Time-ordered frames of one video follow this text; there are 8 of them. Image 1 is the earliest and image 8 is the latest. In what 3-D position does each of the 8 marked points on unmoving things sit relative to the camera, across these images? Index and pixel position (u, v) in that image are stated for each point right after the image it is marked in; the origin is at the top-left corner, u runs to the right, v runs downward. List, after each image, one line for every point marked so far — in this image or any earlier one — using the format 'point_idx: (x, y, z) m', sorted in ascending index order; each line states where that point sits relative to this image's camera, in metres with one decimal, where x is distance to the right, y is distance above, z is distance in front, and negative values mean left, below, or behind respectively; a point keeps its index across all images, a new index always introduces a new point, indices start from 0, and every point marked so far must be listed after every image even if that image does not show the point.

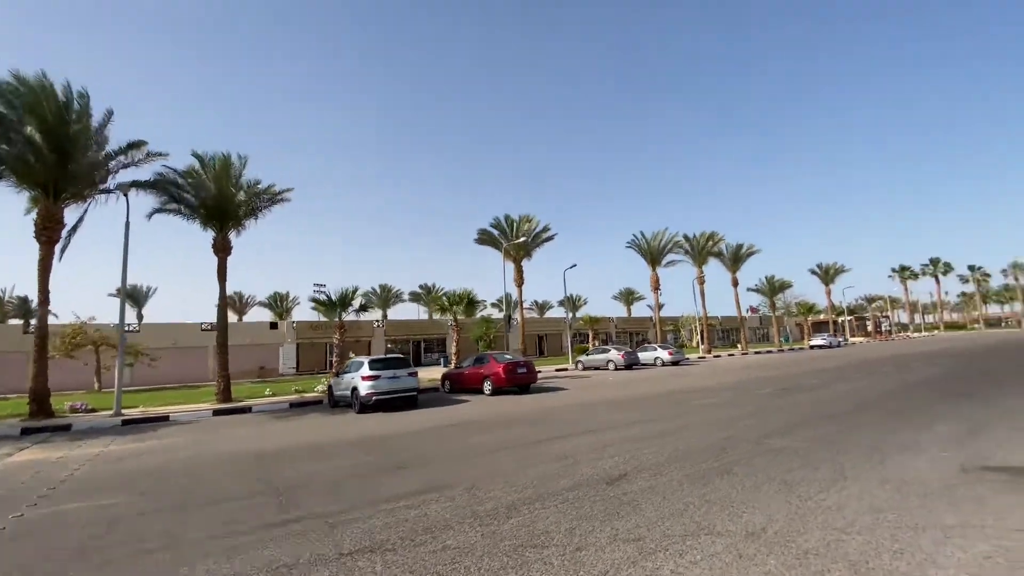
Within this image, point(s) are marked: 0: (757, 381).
0: (+8.4, -3.1, +19.7) m
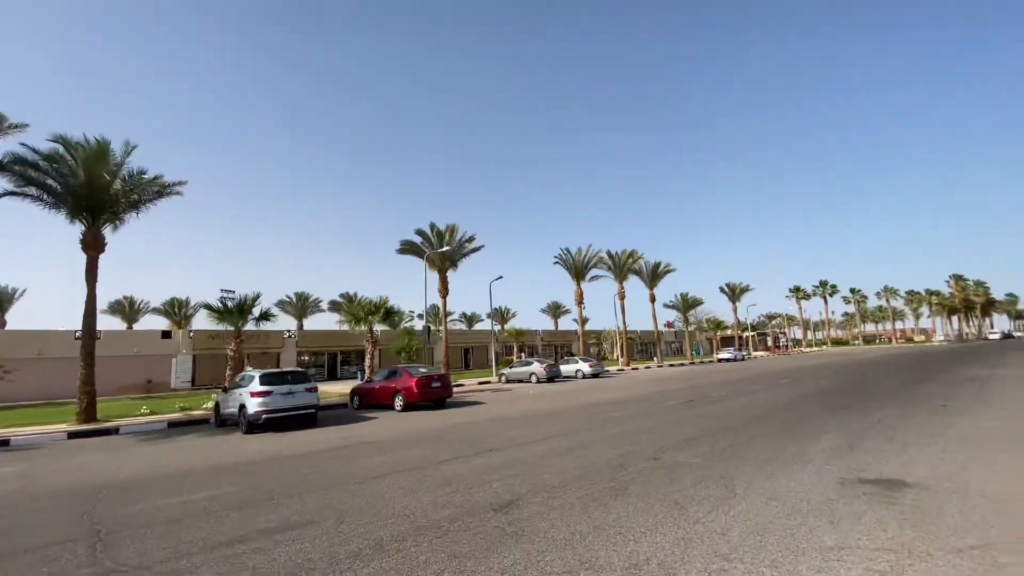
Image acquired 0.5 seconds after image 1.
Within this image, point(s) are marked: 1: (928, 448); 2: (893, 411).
0: (+5.5, -3.6, +20.3) m
1: (+5.5, -2.1, +7.8) m
2: (+8.4, -2.6, +12.9) m
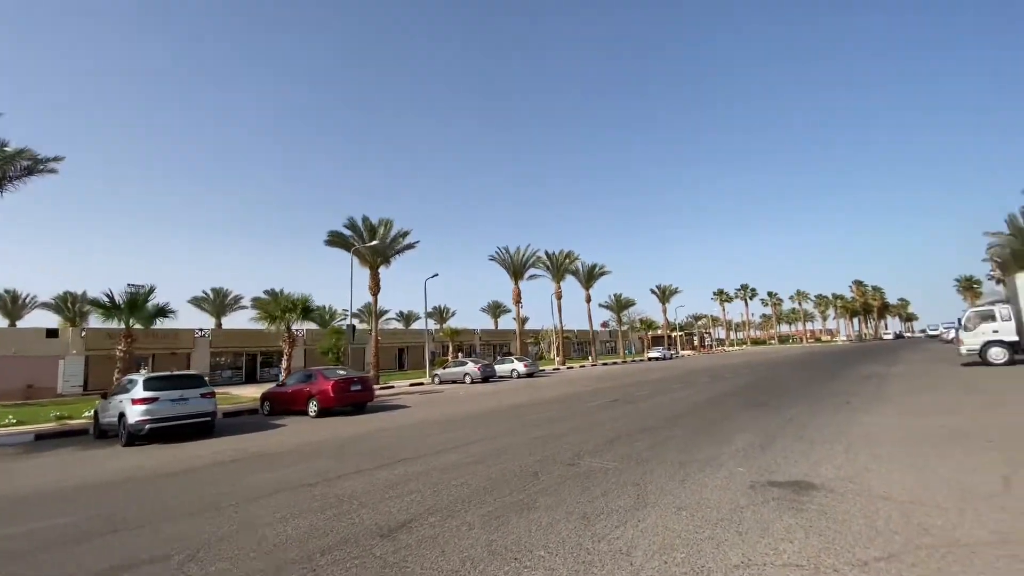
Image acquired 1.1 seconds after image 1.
0: (+2.9, -3.6, +20.4) m
1: (+4.4, -2.1, +8.0) m
2: (+6.6, -2.7, +13.3) m
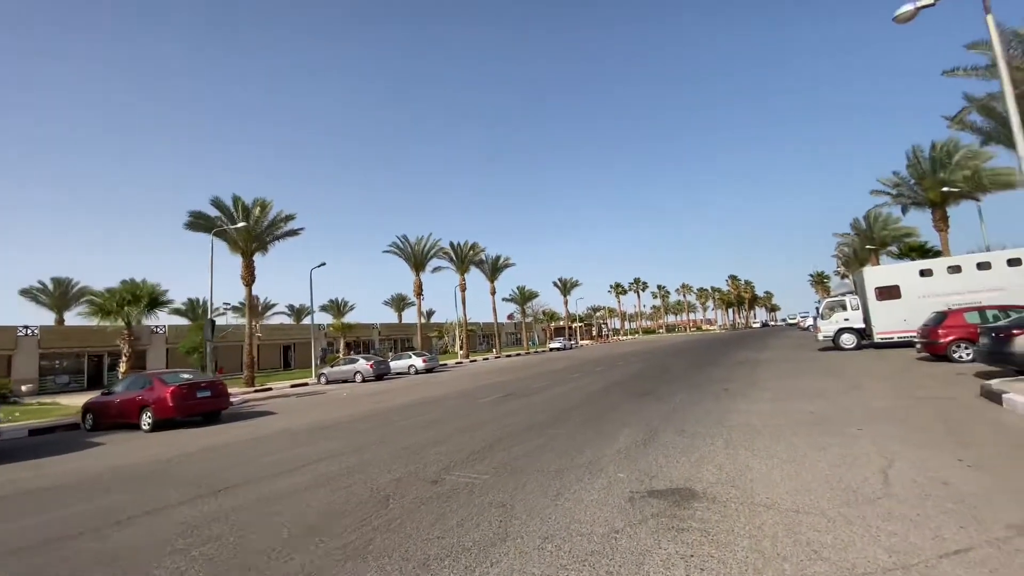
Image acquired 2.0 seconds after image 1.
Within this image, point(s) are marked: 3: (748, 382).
0: (-0.9, -3.4, +19.7) m
1: (+2.7, -2.0, +7.7) m
2: (+4.0, -2.5, +13.3) m
3: (+6.6, -2.7, +16.4) m
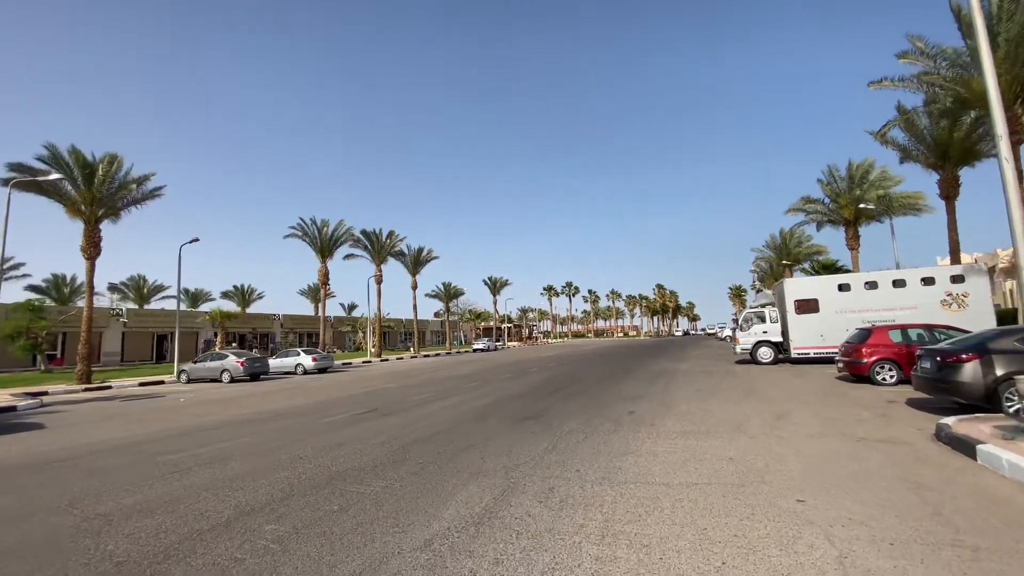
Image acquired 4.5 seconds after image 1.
0: (-4.4, -3.1, +16.4) m
1: (+0.6, -1.9, +4.9) m
2: (+1.2, -2.5, +10.6) m
3: (+3.5, -2.8, +14.0) m
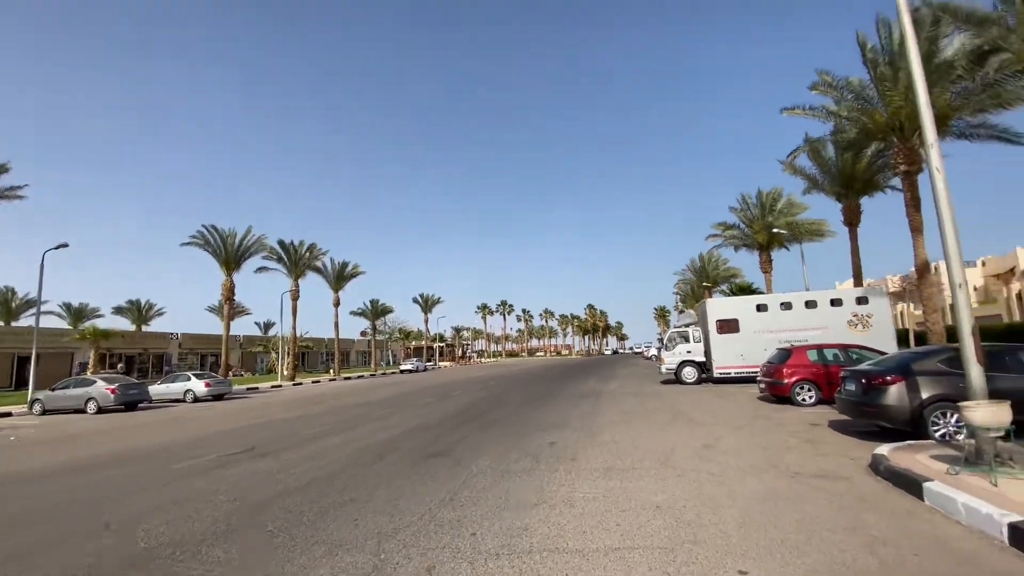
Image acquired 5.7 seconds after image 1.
0: (-6.6, -3.5, +14.4) m
1: (-0.3, -2.0, +3.5) m
2: (-0.3, -2.8, +9.3) m
3: (+1.5, -3.2, +12.9) m
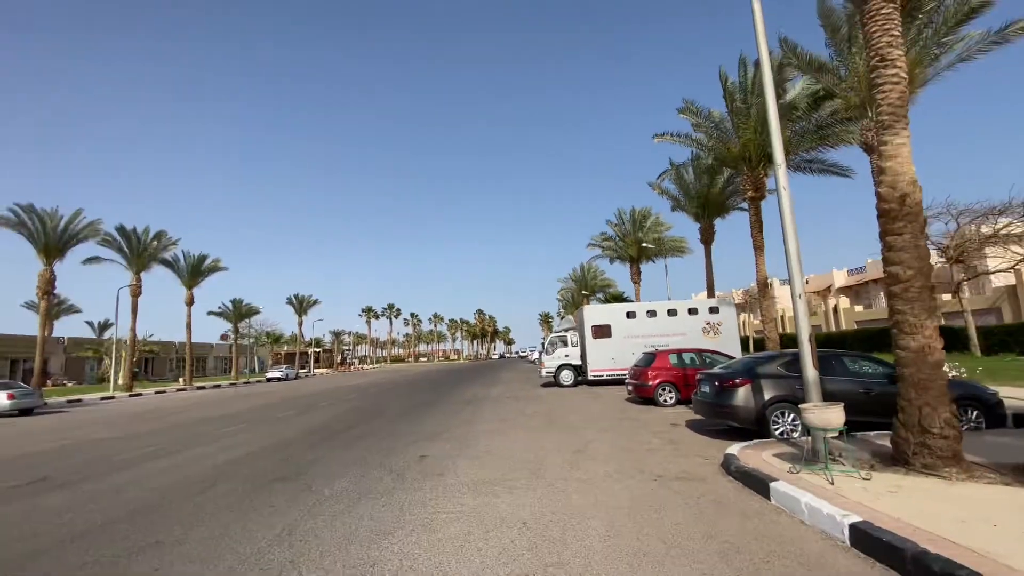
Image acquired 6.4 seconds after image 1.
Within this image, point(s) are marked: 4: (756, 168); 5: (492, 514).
0: (-9.4, -3.5, +12.4) m
1: (-1.1, -2.0, +3.0) m
2: (-2.3, -2.8, +8.7) m
3: (-1.2, -3.3, +12.5) m
4: (+8.1, +4.0, +19.4) m
5: (-0.2, -2.5, +6.9) m
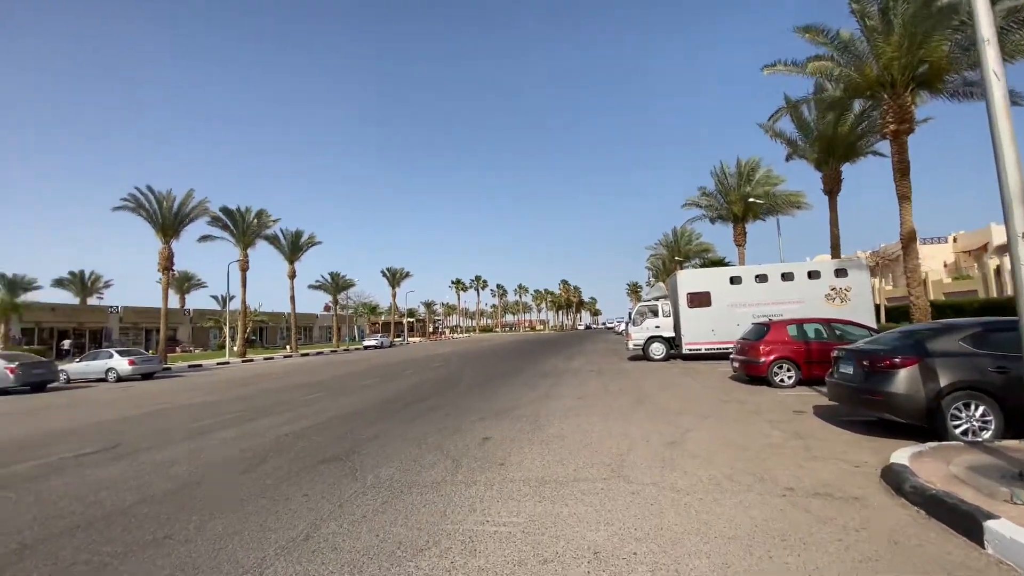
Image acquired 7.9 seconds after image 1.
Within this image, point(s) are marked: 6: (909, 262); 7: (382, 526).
0: (-7.9, -2.7, +11.9) m
1: (-1.1, -1.7, +1.4) m
2: (-1.4, -2.2, +7.2) m
3: (+0.3, -2.5, +10.9) m
4: (+10.5, +5.2, +15.8) m
5: (+0.4, -2.0, +5.0) m
6: (+11.1, +0.7, +16.4) m
7: (-1.3, -2.1, +6.2) m
